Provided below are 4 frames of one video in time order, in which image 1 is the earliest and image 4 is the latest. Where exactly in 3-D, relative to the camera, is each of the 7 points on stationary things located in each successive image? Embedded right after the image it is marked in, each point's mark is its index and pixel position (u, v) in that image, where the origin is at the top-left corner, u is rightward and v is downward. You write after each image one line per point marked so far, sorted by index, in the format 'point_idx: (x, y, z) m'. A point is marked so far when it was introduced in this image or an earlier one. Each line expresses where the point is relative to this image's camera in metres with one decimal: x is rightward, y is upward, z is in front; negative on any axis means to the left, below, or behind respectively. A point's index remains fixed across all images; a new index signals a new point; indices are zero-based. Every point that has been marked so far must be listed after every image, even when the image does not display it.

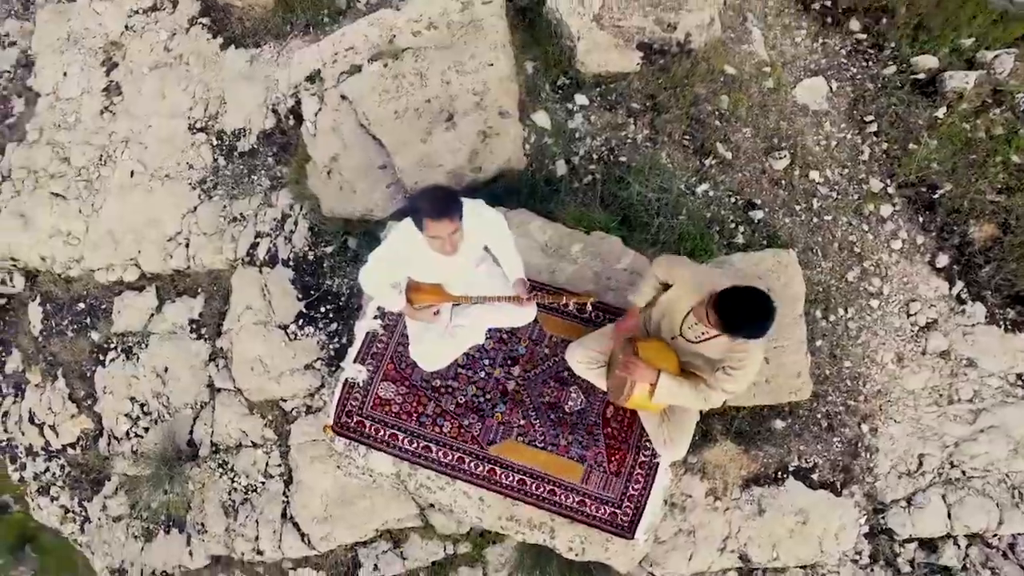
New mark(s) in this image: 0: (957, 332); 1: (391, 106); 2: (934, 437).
0: (+2.3, -0.2, +3.3) m
1: (-0.7, +1.0, +3.6) m
2: (+2.1, -0.8, +3.2) m
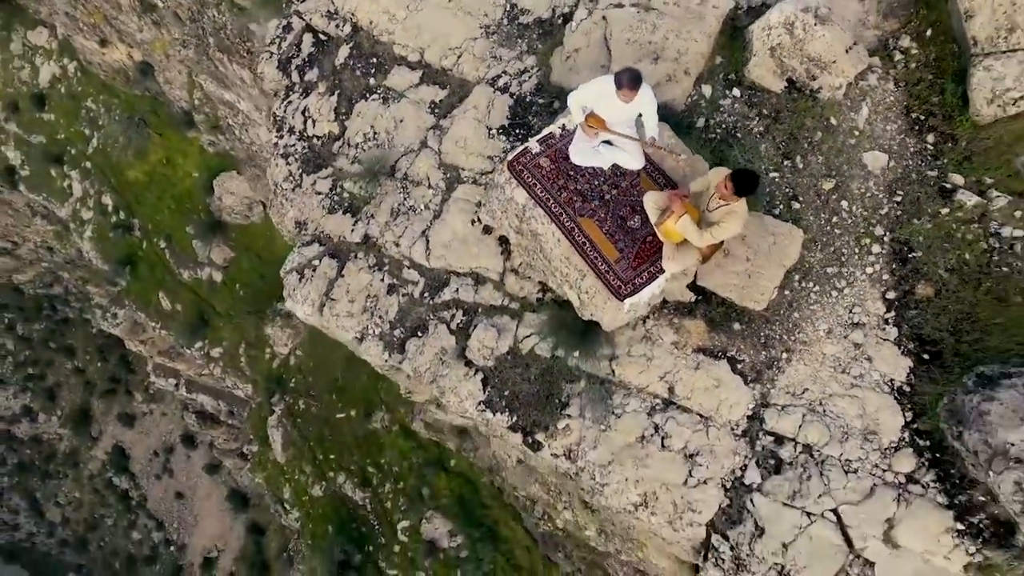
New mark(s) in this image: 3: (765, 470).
0: (+2.8, -0.4, +4.9) m
1: (+1.0, +2.2, +5.6) m
2: (+2.4, -0.7, +4.9) m
3: (+2.0, -1.4, +4.9) m
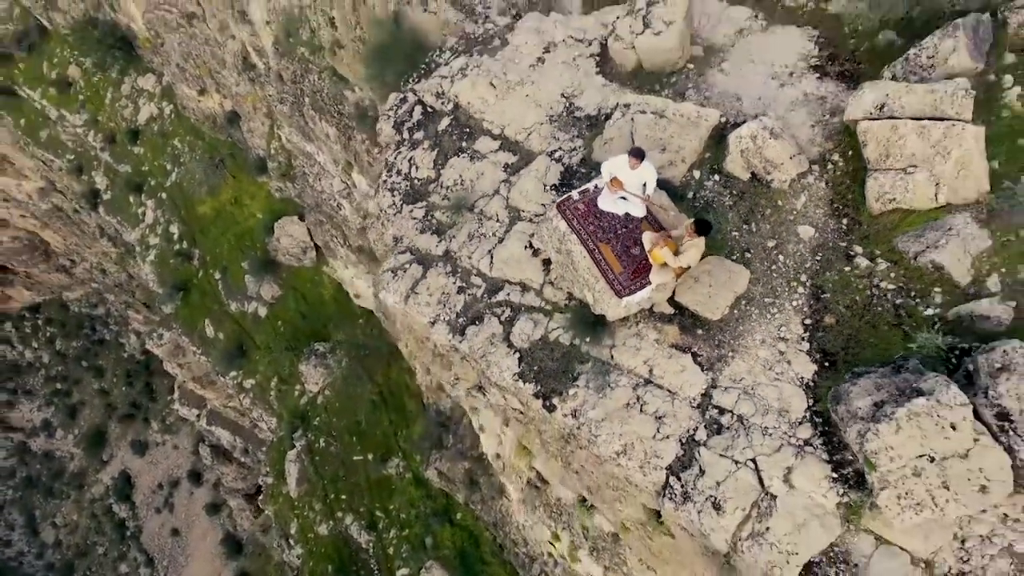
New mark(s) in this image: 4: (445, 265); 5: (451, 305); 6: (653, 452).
0: (+3.2, -0.7, +7.2) m
1: (+1.8, +2.0, +8.3) m
2: (+2.7, -1.0, +7.2) m
3: (+2.2, -1.6, +7.1) m
4: (-1.0, +0.3, +9.2) m
5: (-0.9, -0.2, +8.9) m
6: (+1.6, -1.9, +7.2) m
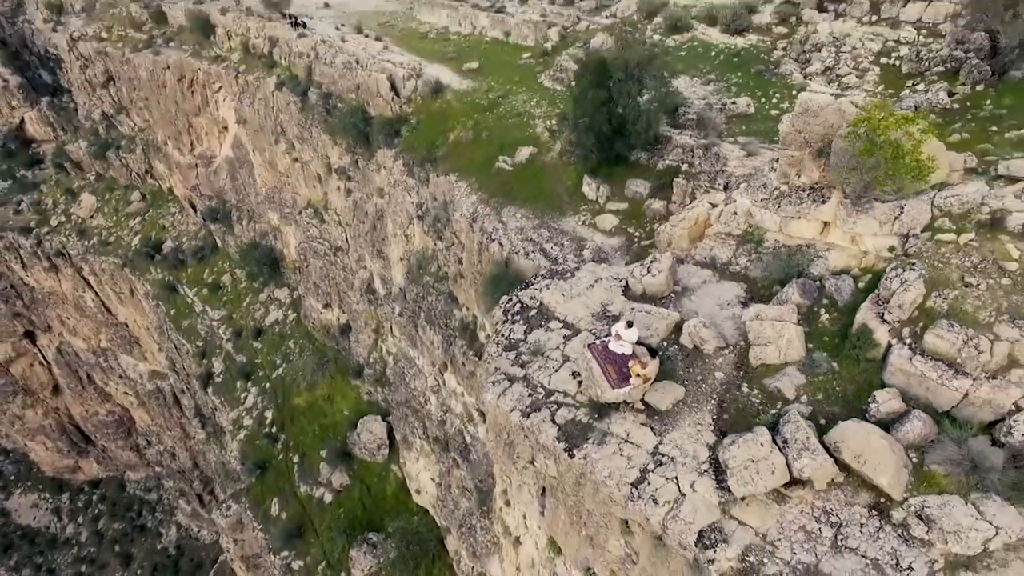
0: (+4.1, -3.0, +13.4) m
1: (+3.2, -0.7, +15.5) m
2: (+3.6, -3.2, +13.3) m
3: (+3.0, -3.6, +13.0) m
4: (+0.3, -2.3, +16.0) m
5: (+0.3, -2.7, +15.6) m
6: (+2.4, -3.9, +13.1) m
